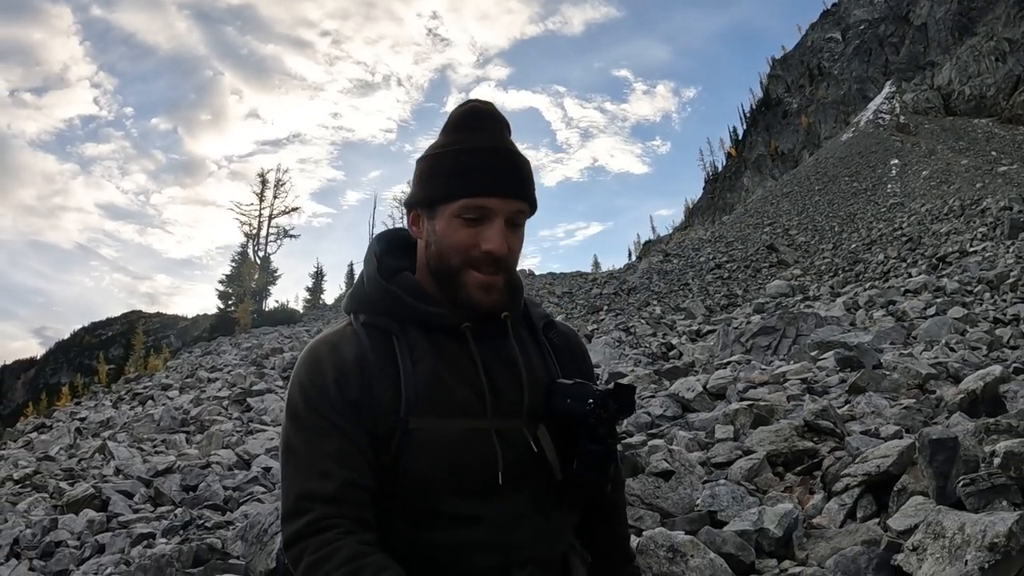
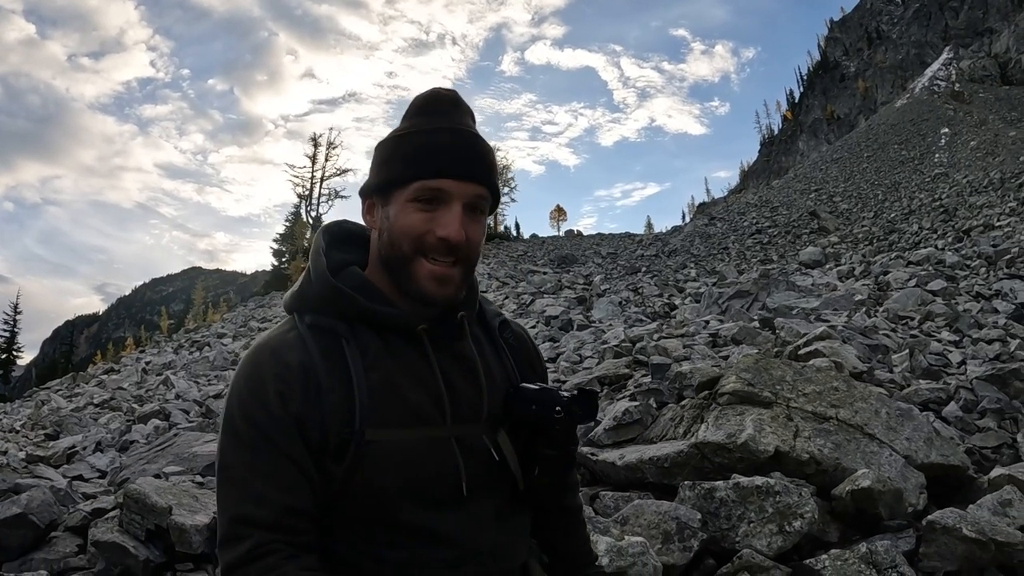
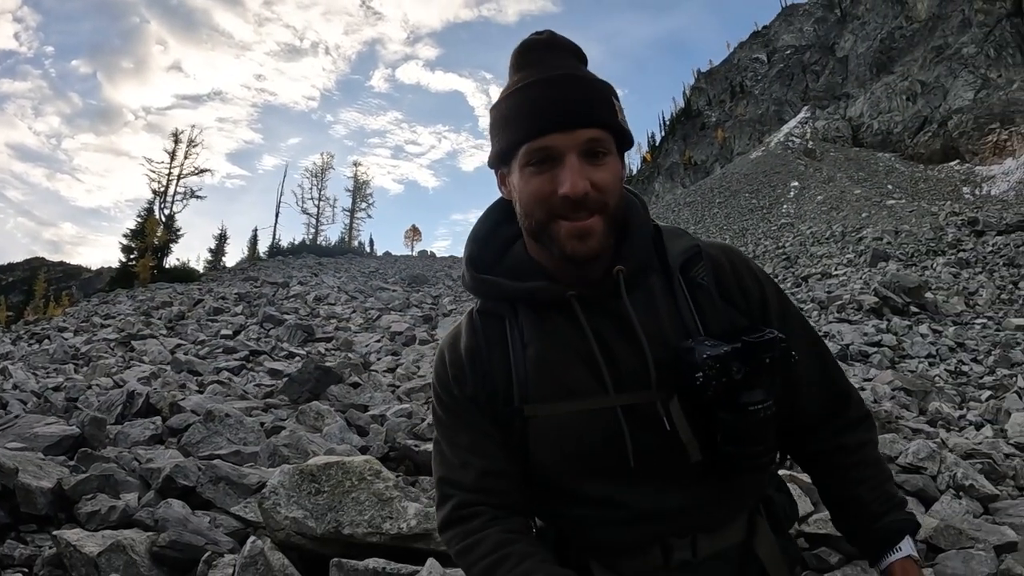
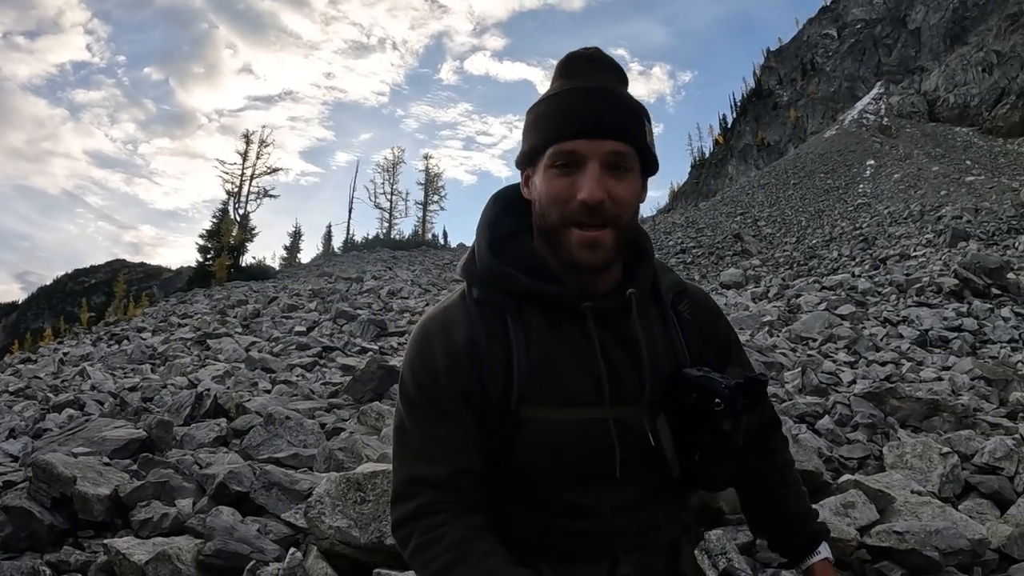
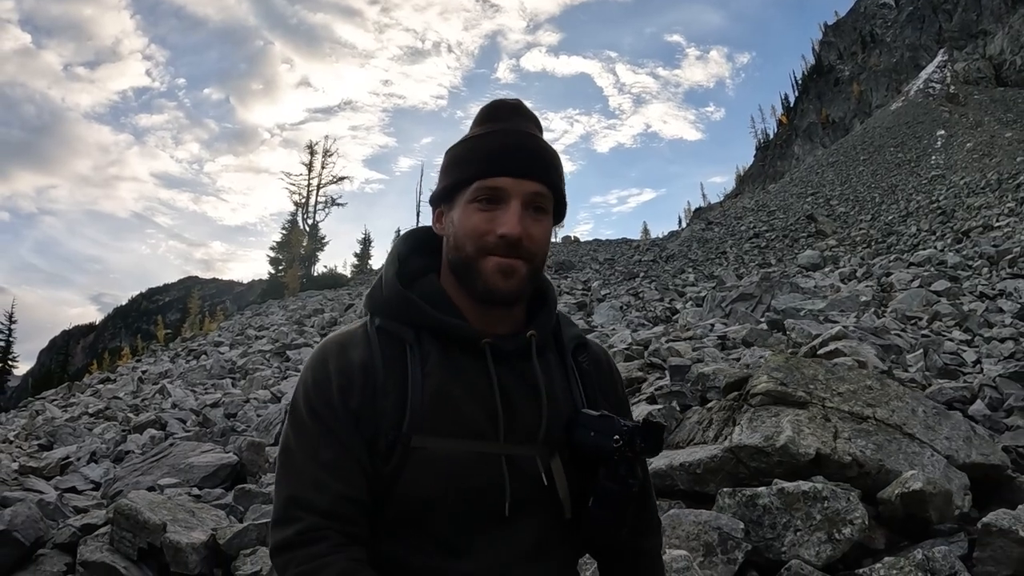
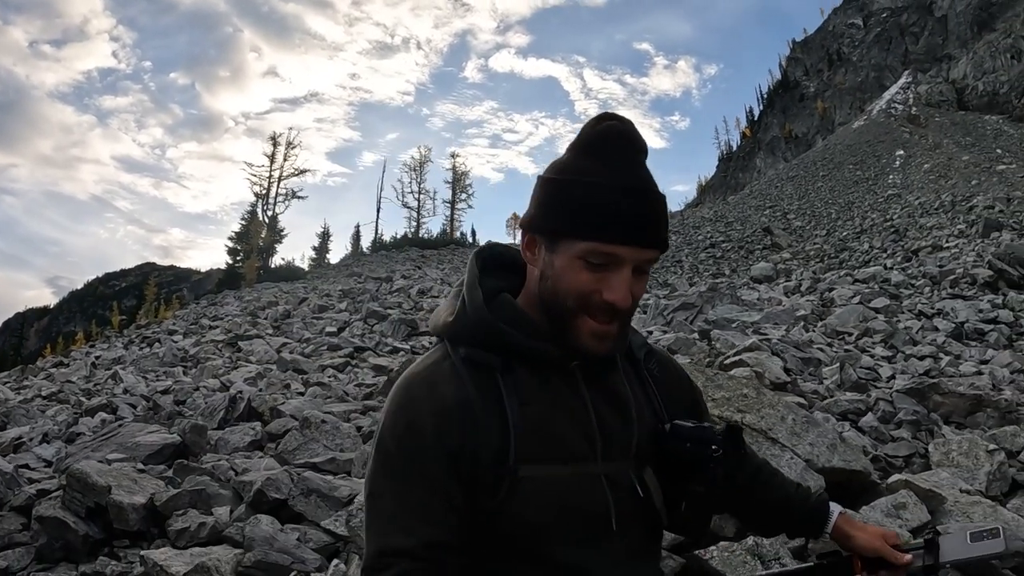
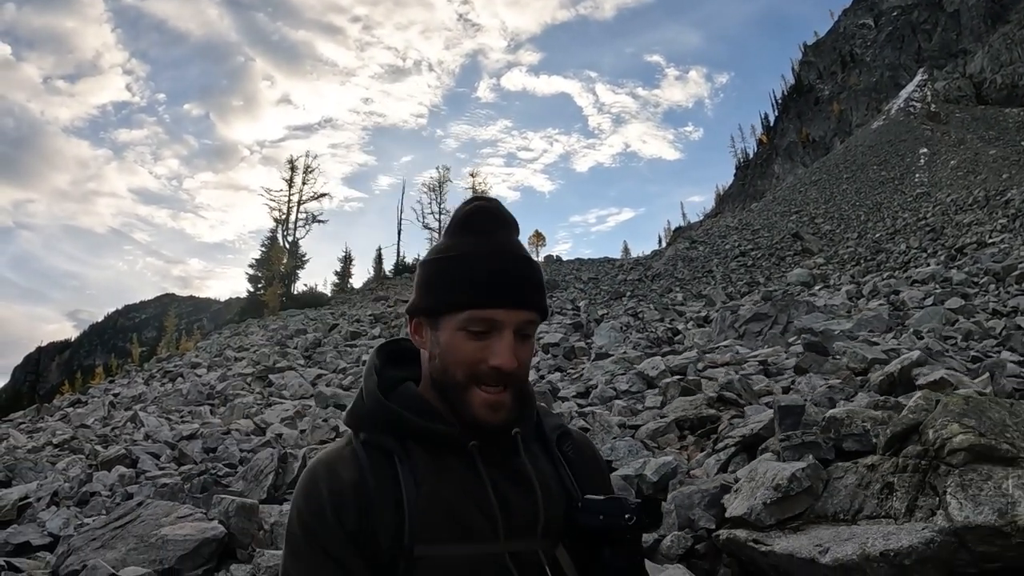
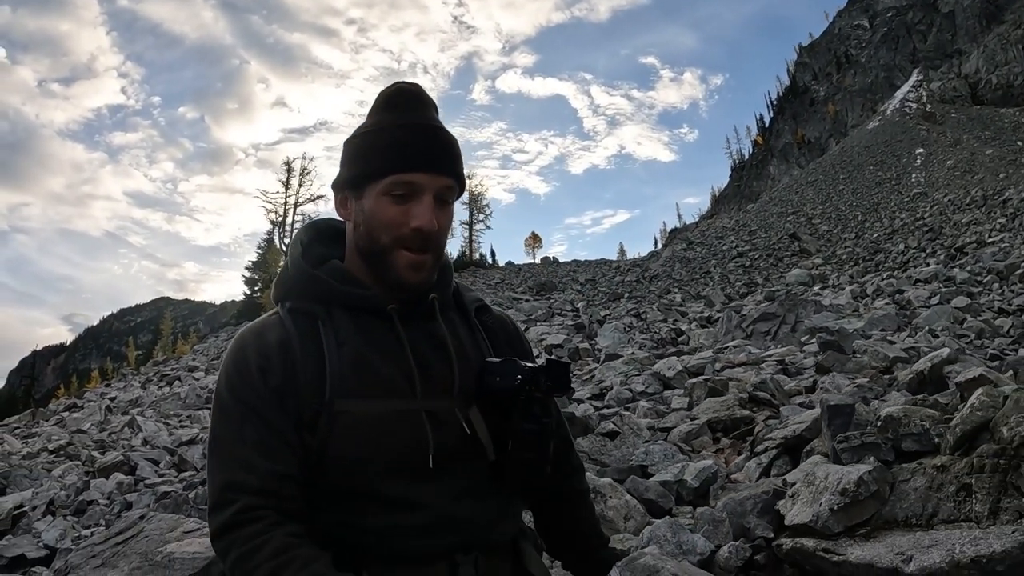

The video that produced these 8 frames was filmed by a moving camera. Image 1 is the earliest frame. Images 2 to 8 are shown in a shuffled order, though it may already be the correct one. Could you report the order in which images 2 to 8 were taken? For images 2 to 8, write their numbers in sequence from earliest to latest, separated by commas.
8, 7, 5, 2, 6, 4, 3
